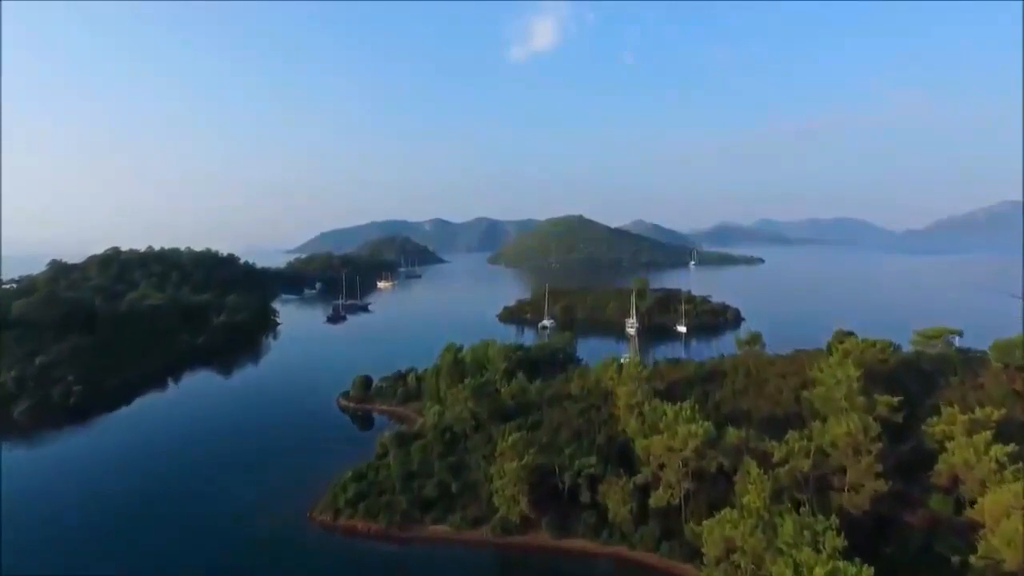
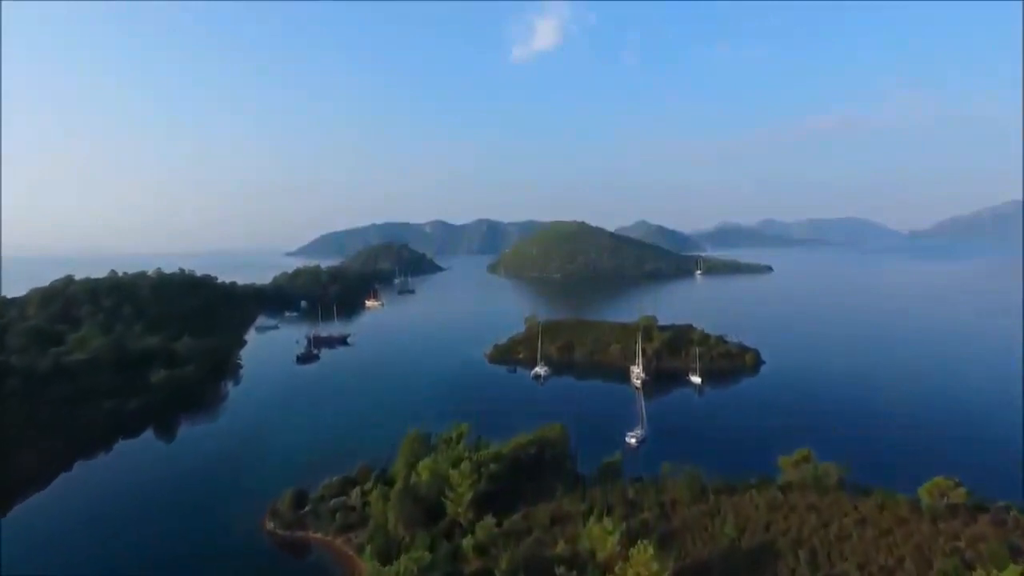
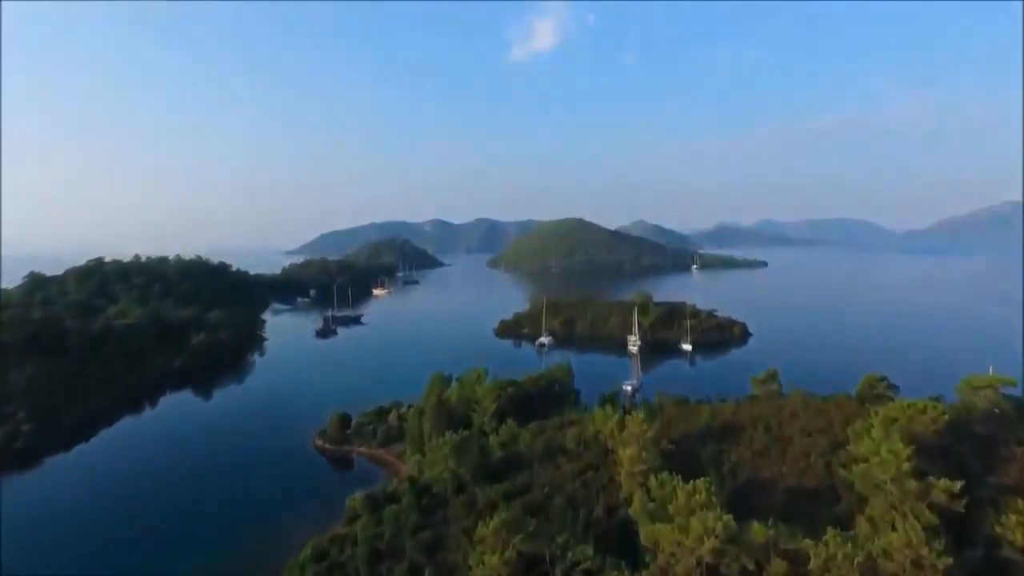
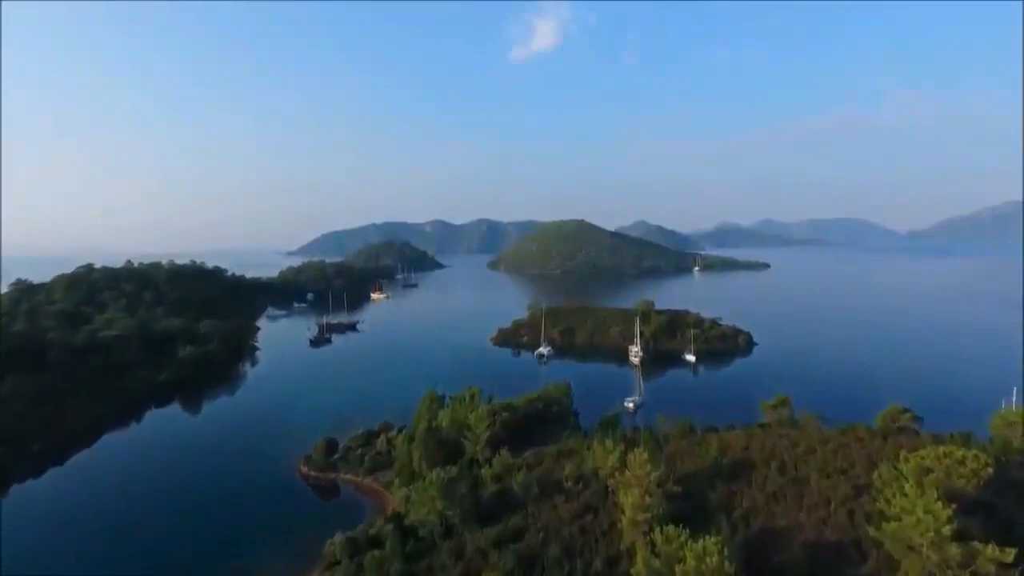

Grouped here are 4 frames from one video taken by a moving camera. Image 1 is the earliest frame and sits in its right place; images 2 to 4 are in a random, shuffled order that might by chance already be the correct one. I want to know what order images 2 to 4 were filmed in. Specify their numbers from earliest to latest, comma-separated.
3, 4, 2
